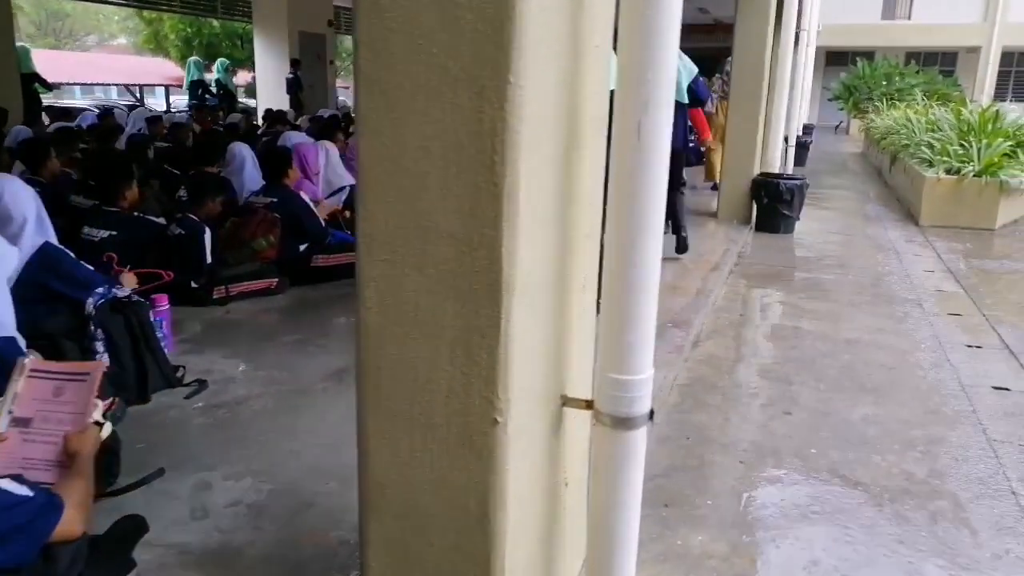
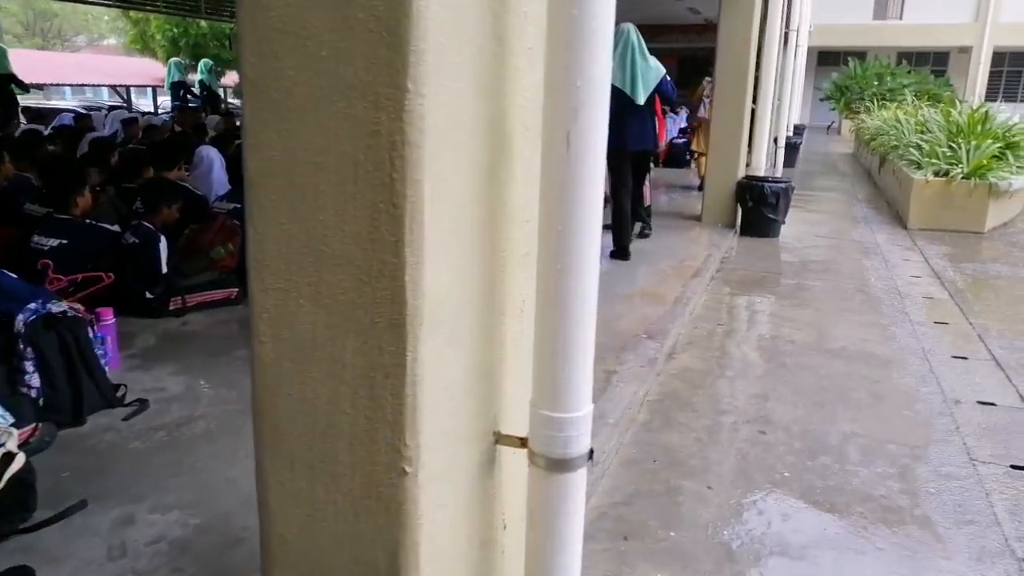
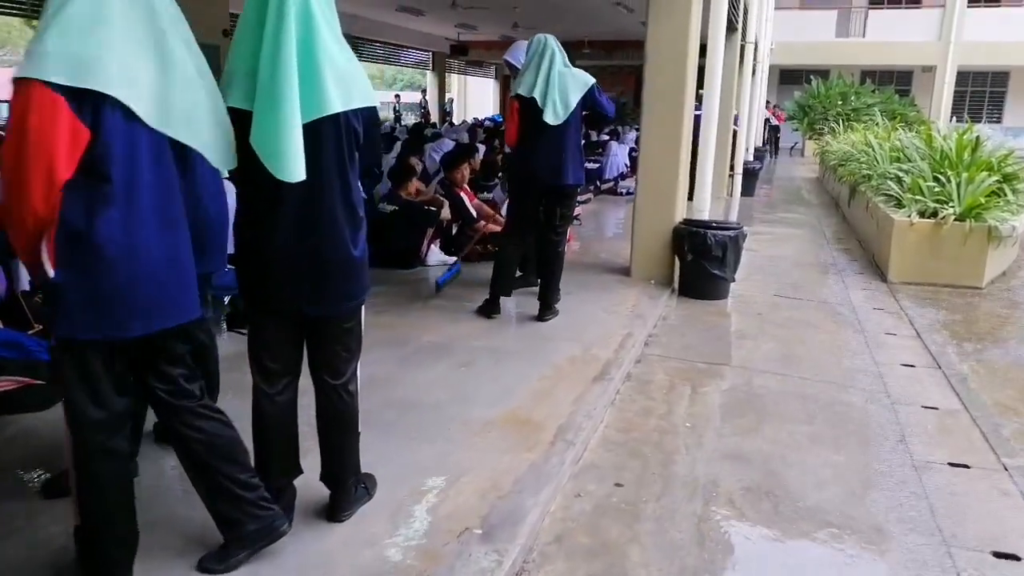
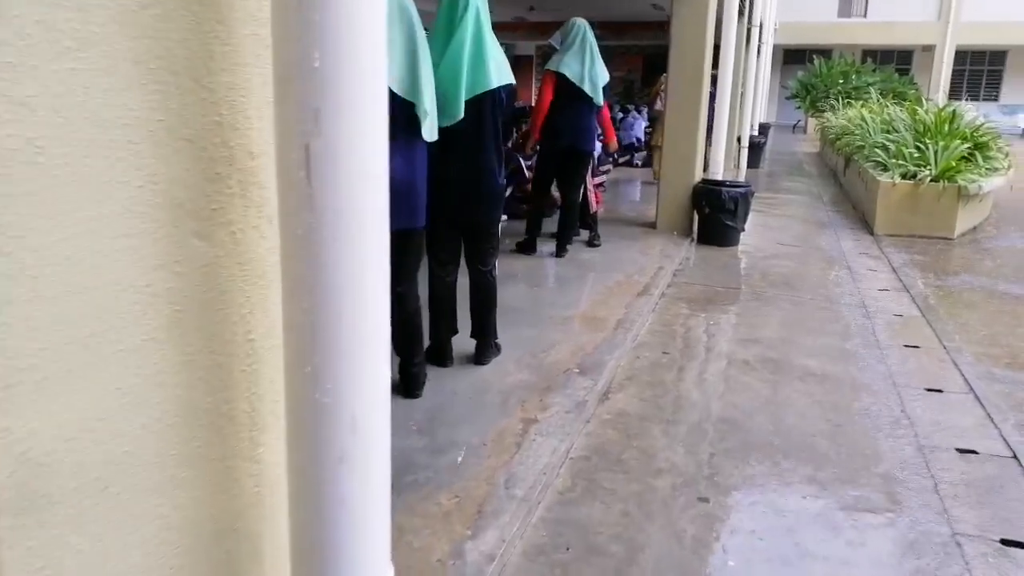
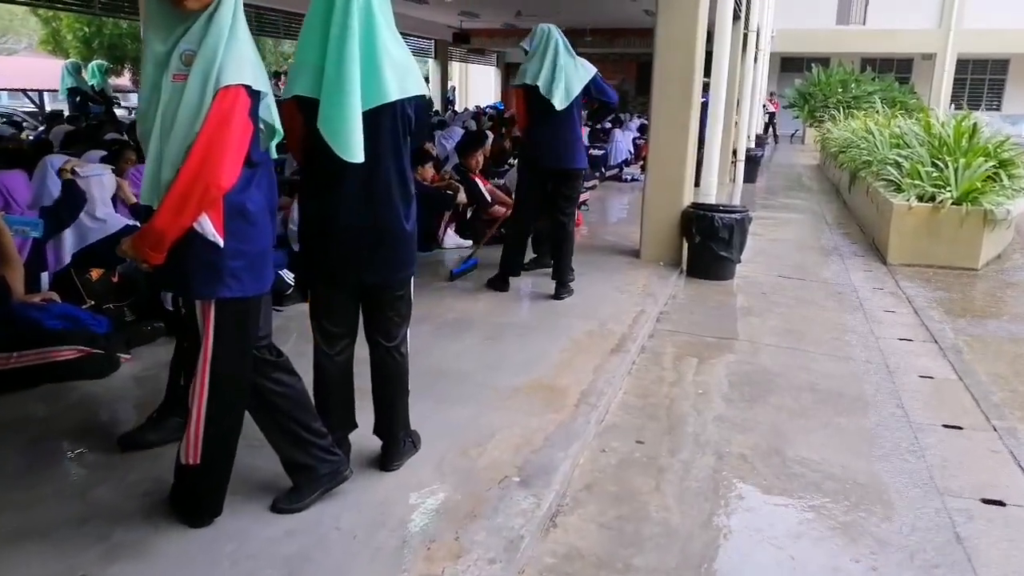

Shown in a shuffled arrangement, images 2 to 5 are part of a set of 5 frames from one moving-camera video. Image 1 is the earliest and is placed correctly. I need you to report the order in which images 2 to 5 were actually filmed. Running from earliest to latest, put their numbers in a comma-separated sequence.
2, 4, 5, 3
